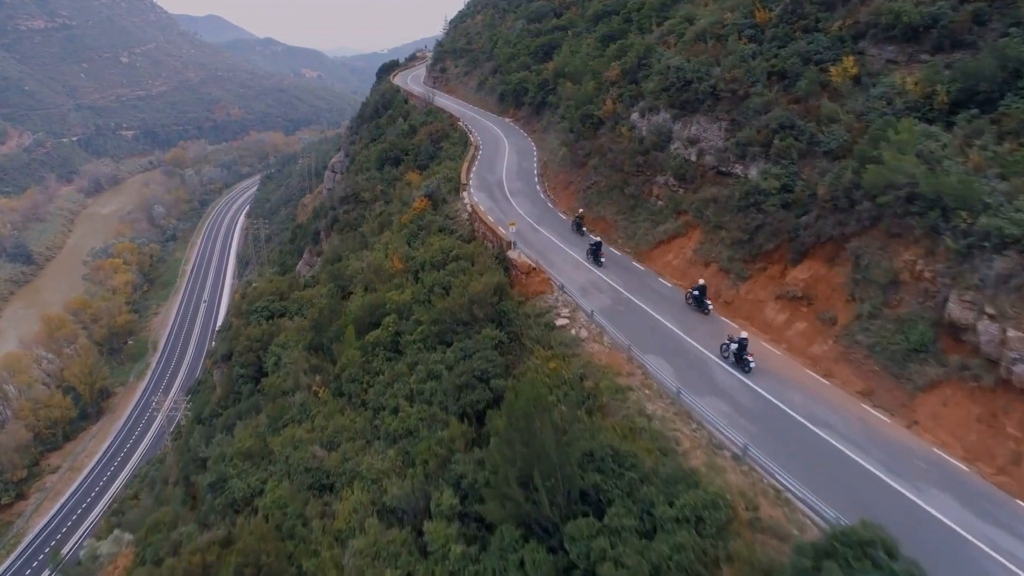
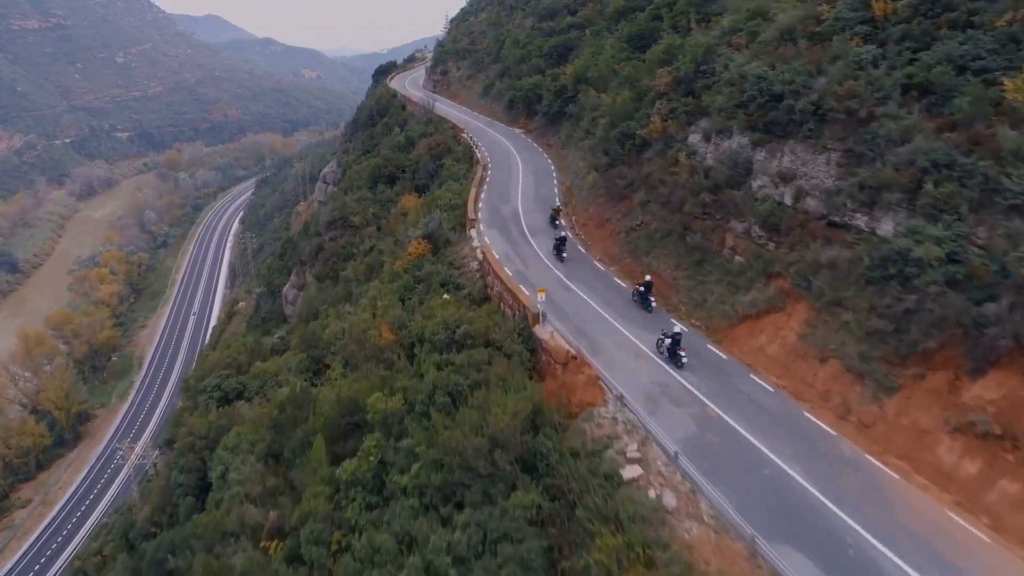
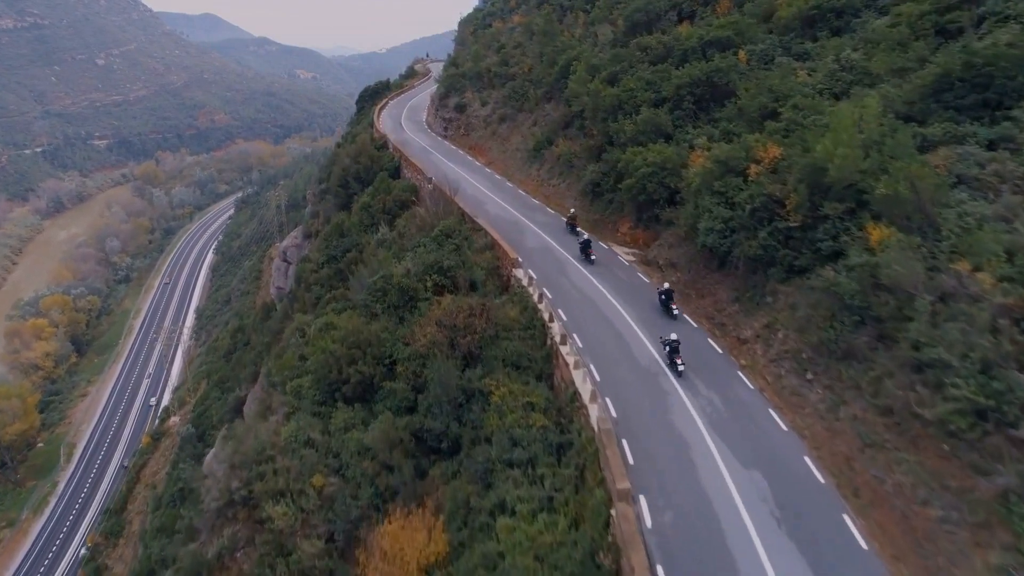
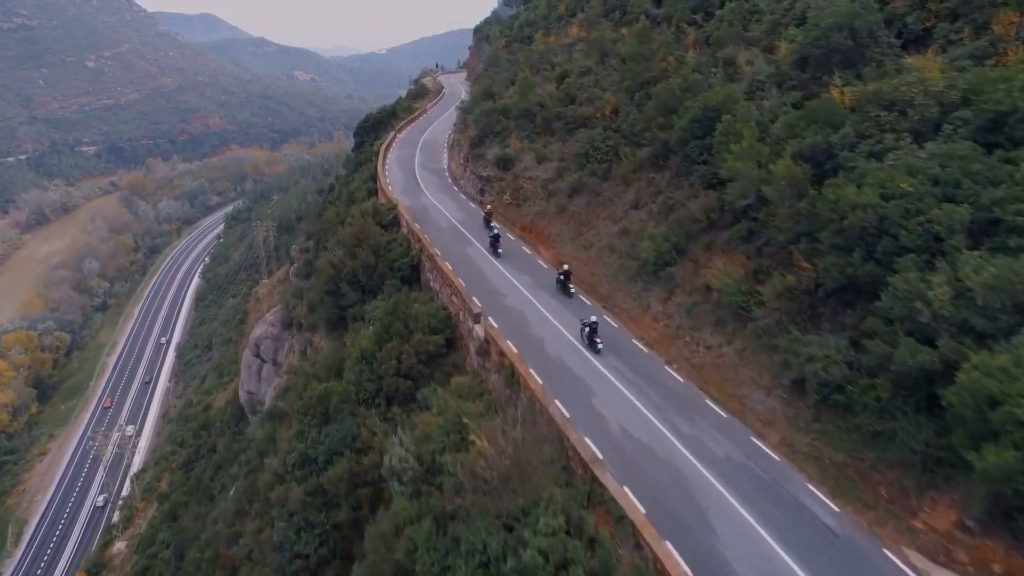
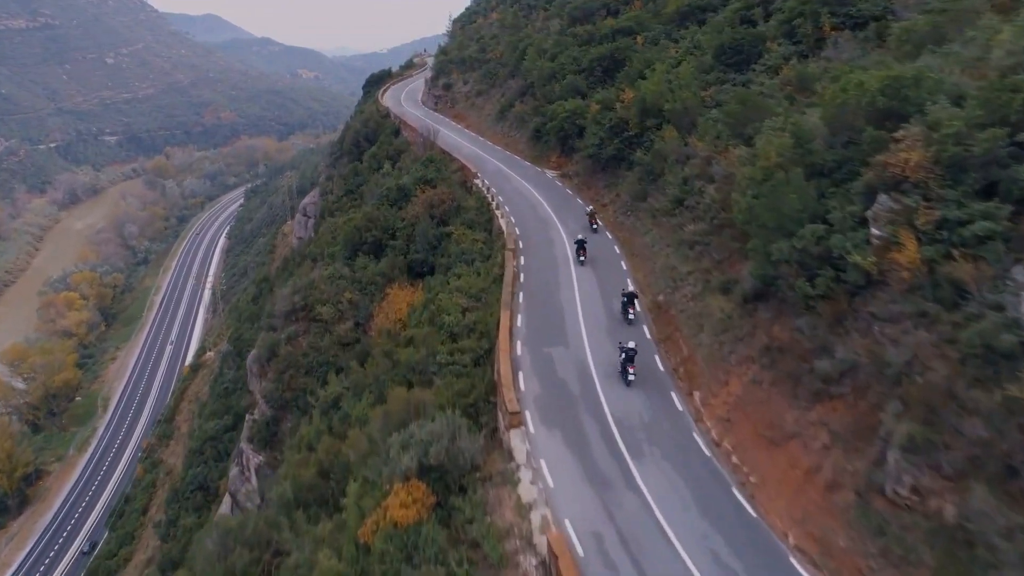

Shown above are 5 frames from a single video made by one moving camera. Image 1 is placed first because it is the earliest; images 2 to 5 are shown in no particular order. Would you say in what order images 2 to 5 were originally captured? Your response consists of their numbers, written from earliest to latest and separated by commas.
2, 5, 3, 4
